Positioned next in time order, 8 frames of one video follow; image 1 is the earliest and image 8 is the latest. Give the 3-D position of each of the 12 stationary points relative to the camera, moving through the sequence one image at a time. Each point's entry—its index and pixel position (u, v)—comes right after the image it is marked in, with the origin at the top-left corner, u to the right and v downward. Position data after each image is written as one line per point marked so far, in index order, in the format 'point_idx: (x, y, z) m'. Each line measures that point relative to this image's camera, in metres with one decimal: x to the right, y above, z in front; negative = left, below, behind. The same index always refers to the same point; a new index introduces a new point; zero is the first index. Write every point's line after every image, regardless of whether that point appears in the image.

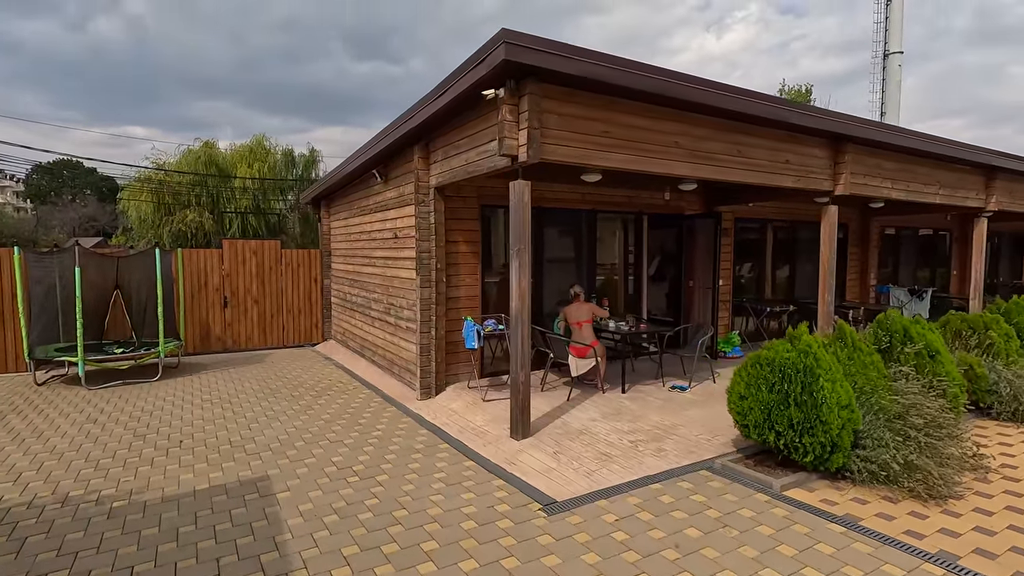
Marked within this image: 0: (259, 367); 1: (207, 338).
0: (-4.0, -1.3, +8.5) m
1: (-5.4, -0.9, +9.6) m
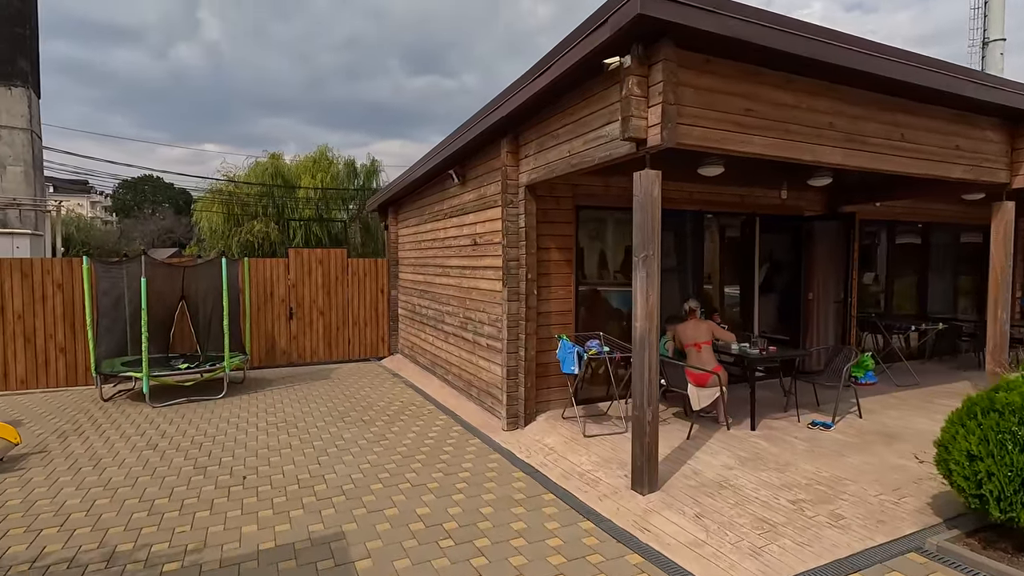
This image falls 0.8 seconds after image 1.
0: (-2.8, -1.4, +8.0) m
1: (-4.1, -1.1, +9.2) m
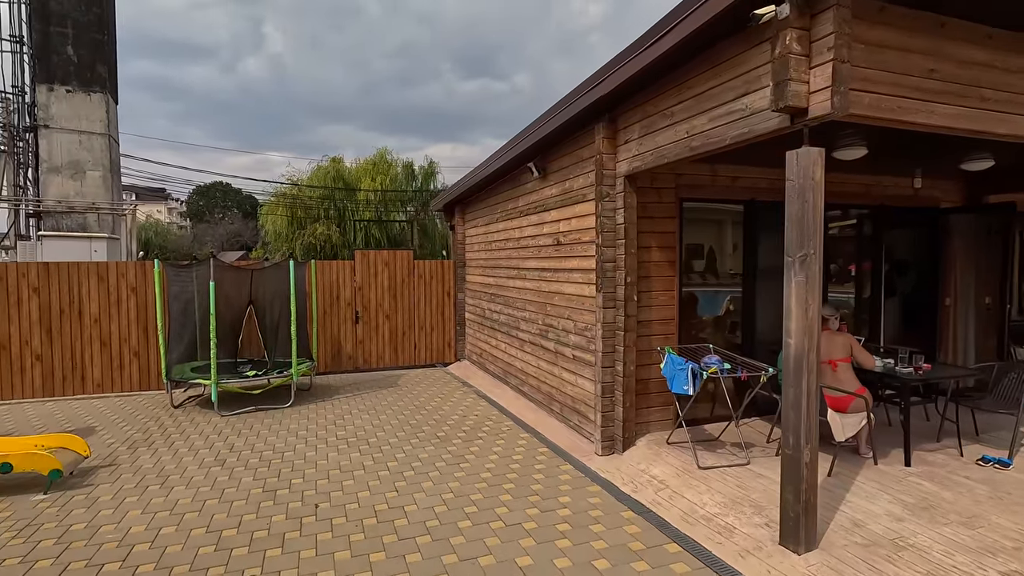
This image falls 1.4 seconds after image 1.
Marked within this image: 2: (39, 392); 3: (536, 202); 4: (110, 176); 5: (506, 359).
0: (-1.7, -1.5, +7.6) m
1: (-2.9, -1.1, +8.9) m
2: (-6.4, -1.4, +7.2) m
3: (+0.3, +1.0, +6.2) m
4: (-6.9, +1.9, +9.2) m
5: (-0.1, -1.0, +7.4) m
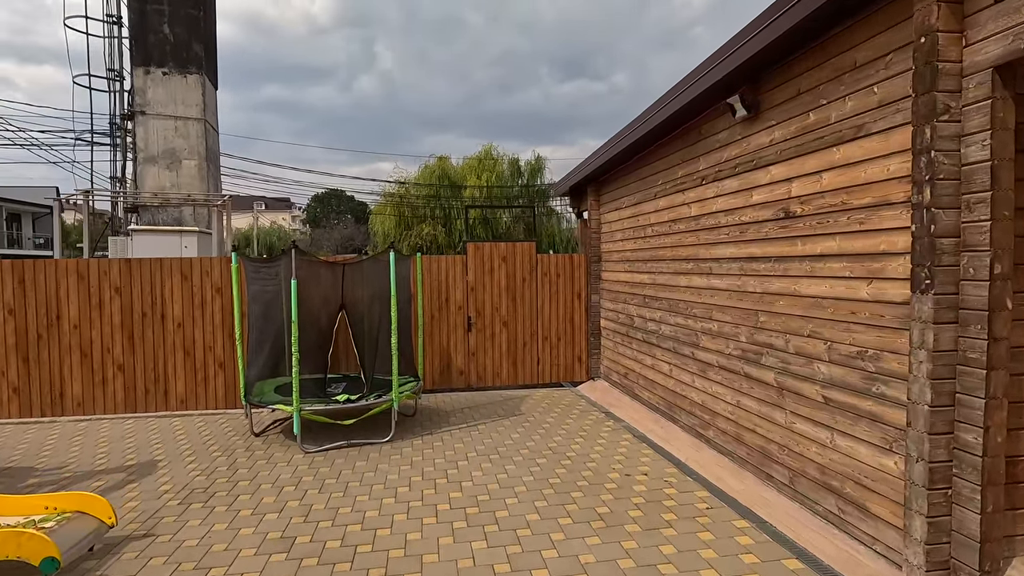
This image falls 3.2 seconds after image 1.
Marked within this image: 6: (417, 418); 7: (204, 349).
0: (0.0, -1.5, +5.9) m
1: (-0.9, -1.1, +7.3) m
2: (-4.6, -1.4, +6.4) m
3: (+1.7, +1.0, +4.2) m
4: (-4.8, +1.9, +8.4) m
5: (+1.6, -1.0, +5.3) m
6: (-1.1, -1.5, +6.0) m
7: (-3.7, -0.7, +6.5) m
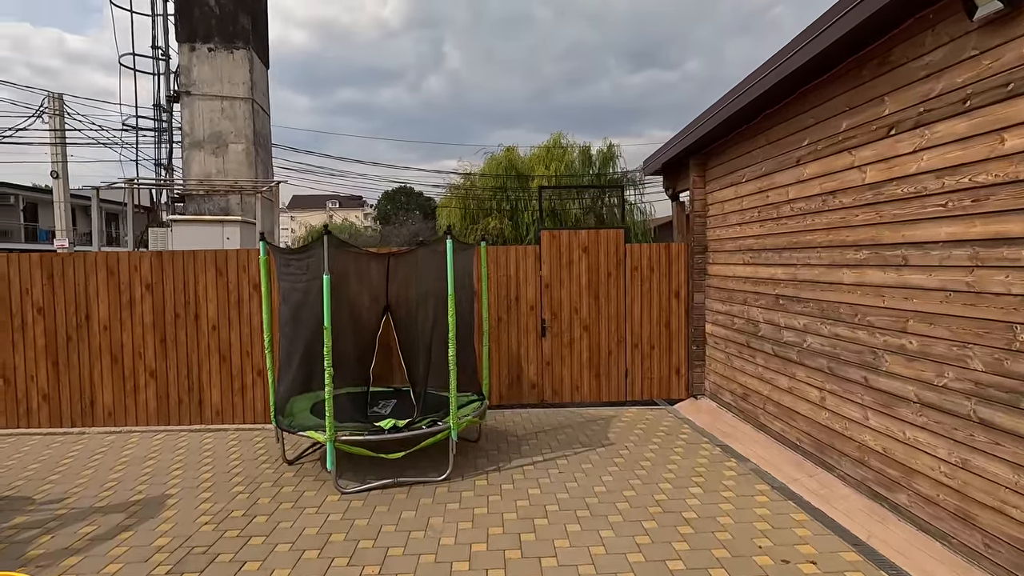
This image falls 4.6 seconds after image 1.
0: (+0.8, -1.5, +4.6) m
1: (+0.1, -1.1, +6.2) m
2: (-3.8, -1.4, +5.7) m
3: (+2.3, +1.0, +2.7) m
4: (-3.7, +2.0, +7.7) m
5: (+2.3, -1.0, +3.9) m
6: (-0.3, -1.4, +4.9) m
7: (-2.9, -0.7, +5.7) m
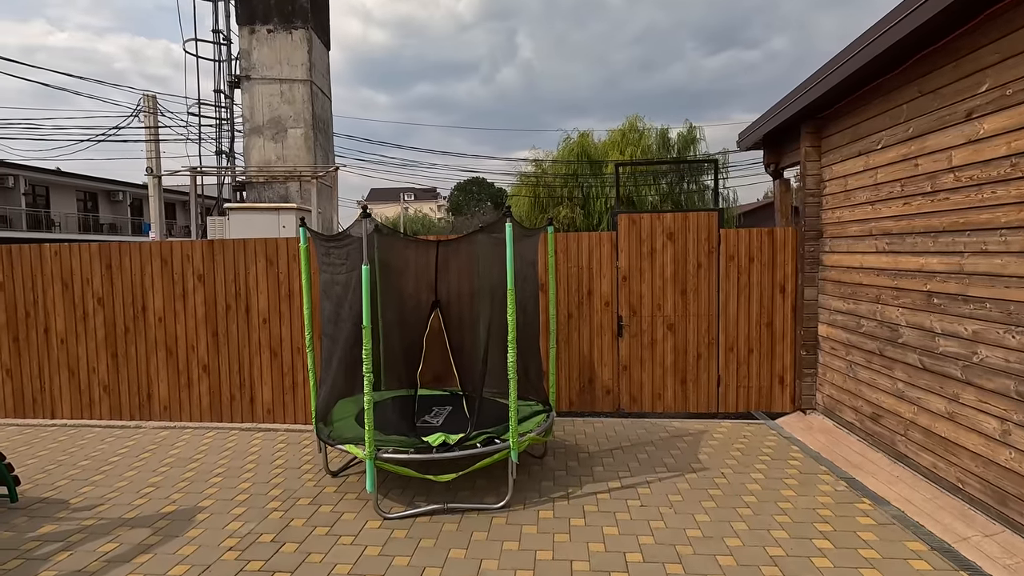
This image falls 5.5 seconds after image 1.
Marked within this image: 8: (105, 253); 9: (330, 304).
0: (+1.3, -1.4, +3.8) m
1: (+0.8, -1.0, +5.4) m
2: (-3.1, -1.3, +5.4) m
3: (+2.5, +1.0, +1.6) m
4: (-2.7, +2.1, +7.4) m
5: (+2.7, -1.0, +2.9) m
6: (+0.3, -1.4, +4.2) m
7: (-2.2, -0.6, +5.3) m
8: (-4.1, +0.4, +5.4) m
9: (-1.3, -0.1, +3.7) m
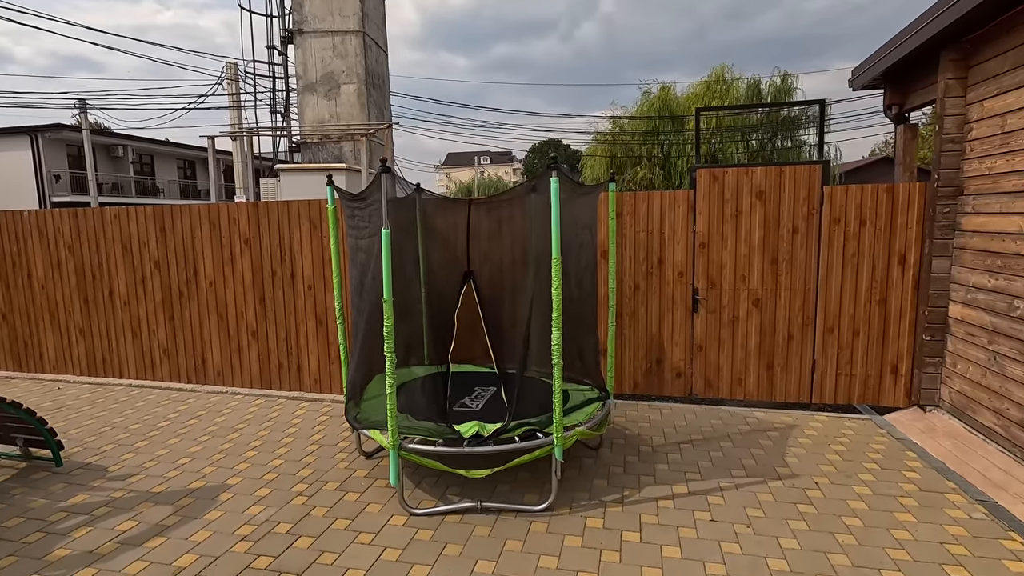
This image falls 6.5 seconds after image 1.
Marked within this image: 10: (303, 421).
0: (+1.6, -1.2, +3.1) m
1: (+1.3, -0.7, +4.8) m
2: (-2.6, -0.9, +5.4) m
3: (+2.5, +1.0, +0.7) m
4: (-1.9, +2.6, +7.0) m
5: (+2.8, -0.9, +2.0) m
6: (+0.6, -1.2, +3.7) m
7: (-1.6, -0.3, +5.0) m
8: (-3.6, +0.7, +5.4) m
9: (-1.0, +0.1, +3.3) m
10: (-1.8, -1.1, +4.5) m
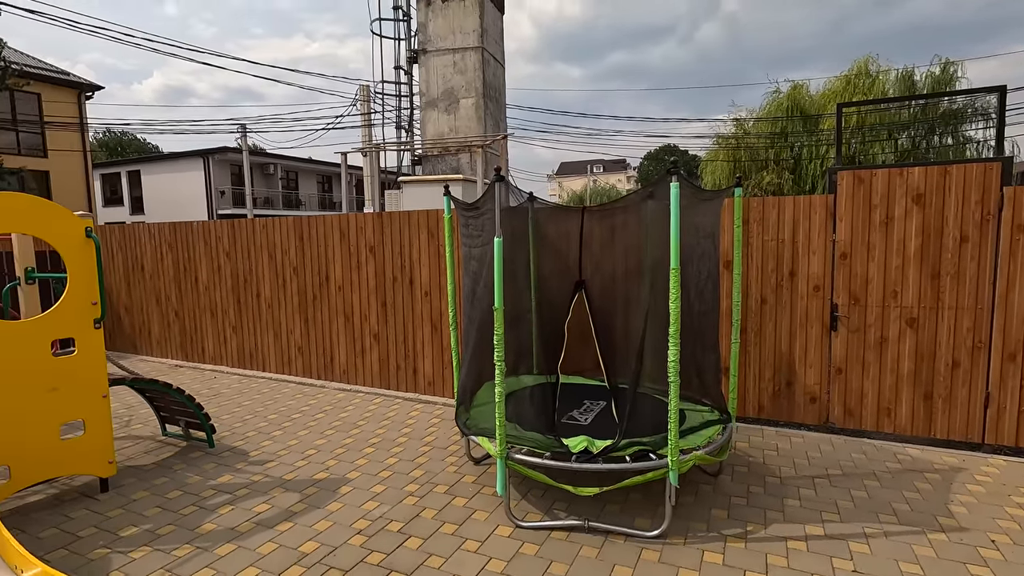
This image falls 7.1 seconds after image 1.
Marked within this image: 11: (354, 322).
0: (+2.1, -1.3, +2.6) m
1: (+2.2, -0.9, +4.3) m
2: (-1.4, -1.0, +5.7) m
3: (+2.6, +1.0, +0.1) m
4: (-0.4, +2.5, +7.2) m
5: (+3.1, -1.0, +1.3) m
6: (+1.3, -1.2, +3.4) m
7: (-0.6, -0.4, +5.2) m
8: (-2.4, +0.7, +5.9) m
9: (-0.3, +0.1, +3.4) m
10: (-0.8, -1.2, +4.7) m
11: (-1.7, -0.4, +5.7) m
